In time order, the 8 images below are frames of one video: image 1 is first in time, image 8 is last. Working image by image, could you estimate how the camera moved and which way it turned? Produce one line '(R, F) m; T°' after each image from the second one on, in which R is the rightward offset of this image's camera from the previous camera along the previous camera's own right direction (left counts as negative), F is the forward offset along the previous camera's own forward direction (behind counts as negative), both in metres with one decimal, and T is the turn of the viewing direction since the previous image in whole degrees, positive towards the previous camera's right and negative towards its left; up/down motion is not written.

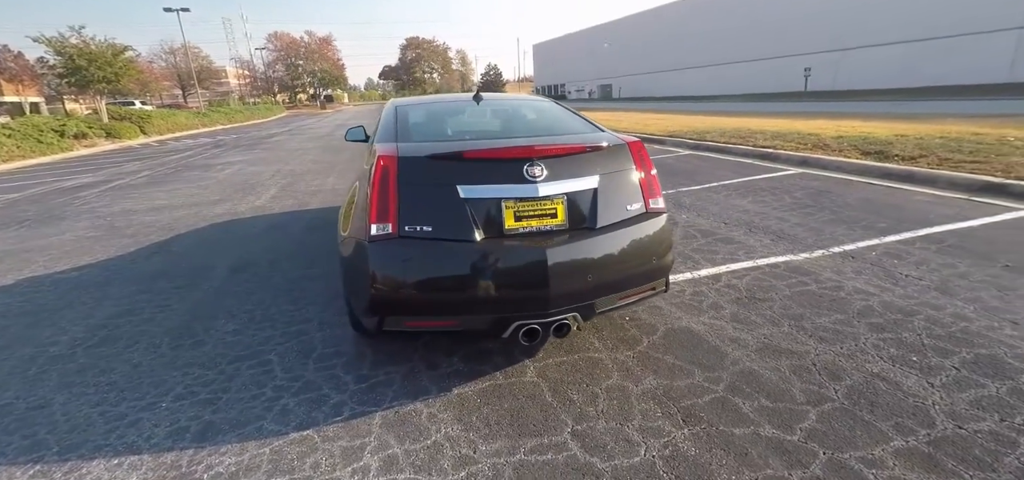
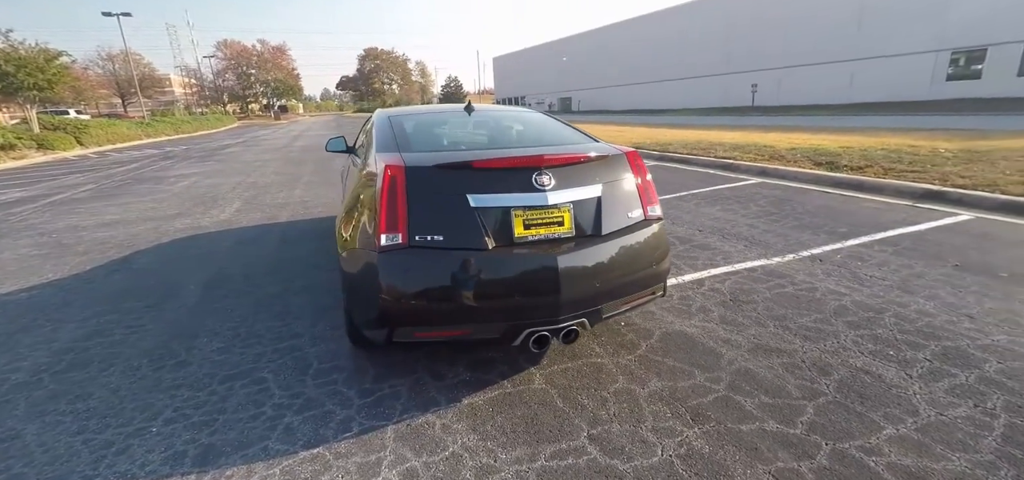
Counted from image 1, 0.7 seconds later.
(-0.3, 0.0) m; +5°
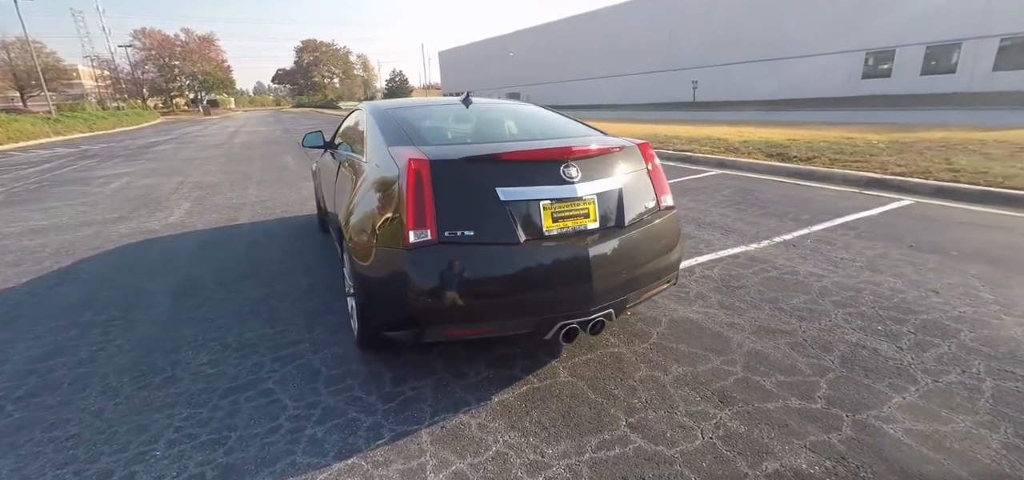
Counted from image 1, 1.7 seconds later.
(-0.4, +0.1) m; +7°
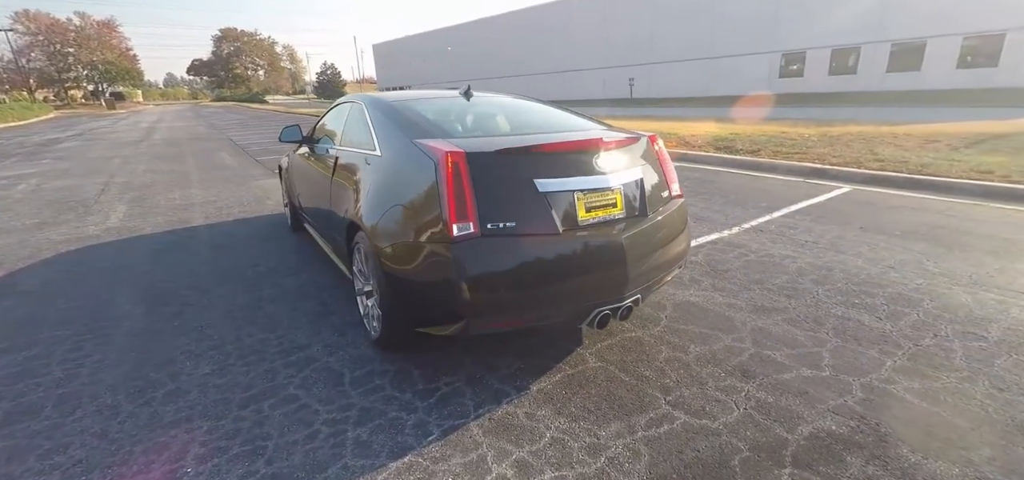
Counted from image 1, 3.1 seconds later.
(-0.5, 0.0) m; +8°
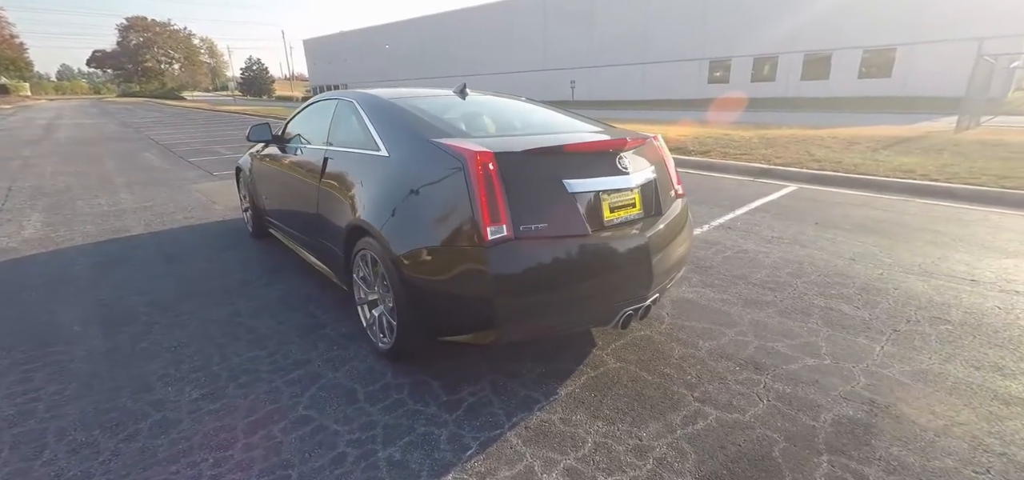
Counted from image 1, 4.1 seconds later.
(-0.5, +0.1) m; +8°
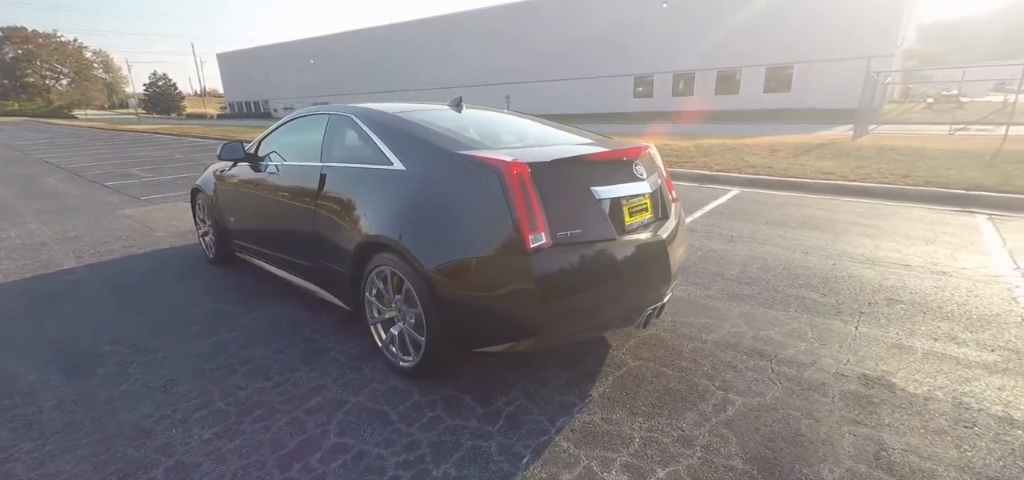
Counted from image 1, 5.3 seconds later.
(-0.5, 0.0) m; +8°
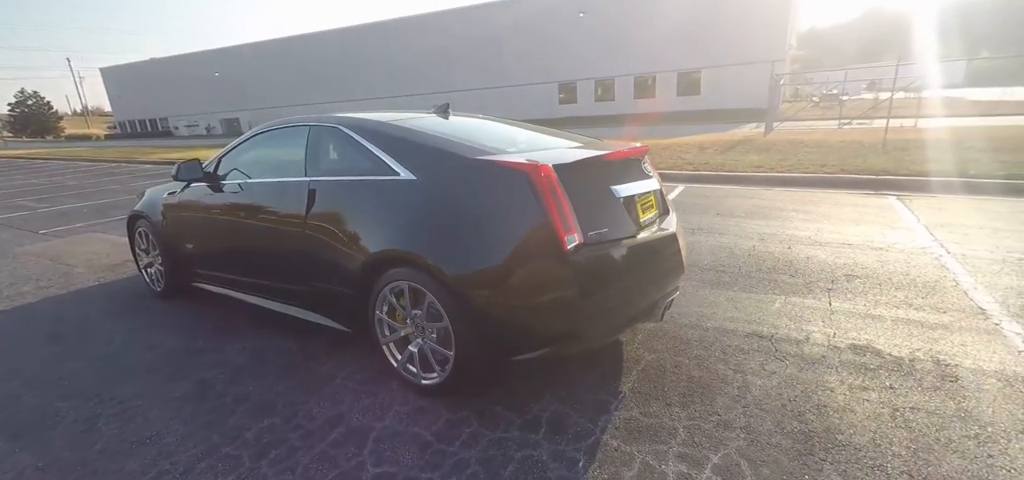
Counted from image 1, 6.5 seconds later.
(-0.5, +0.1) m; +9°
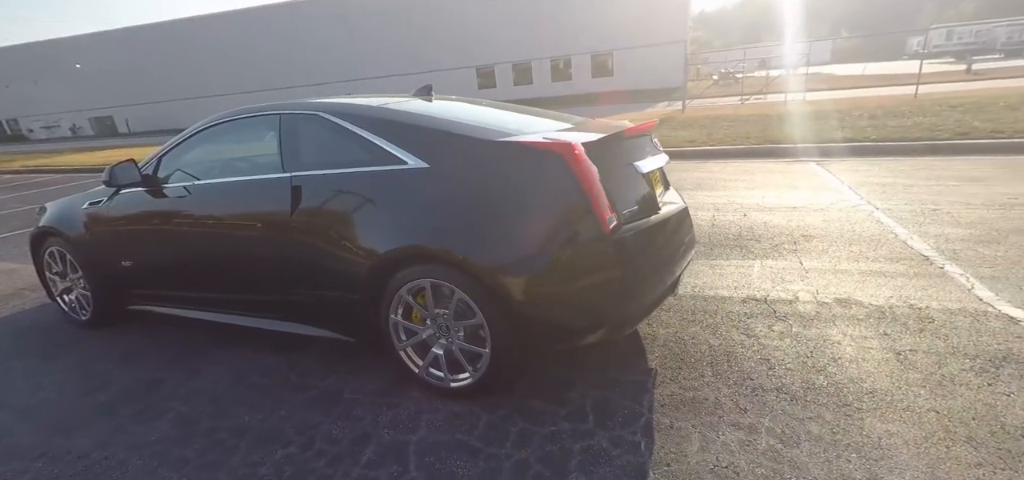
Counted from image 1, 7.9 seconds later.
(-0.5, +0.2) m; +10°
